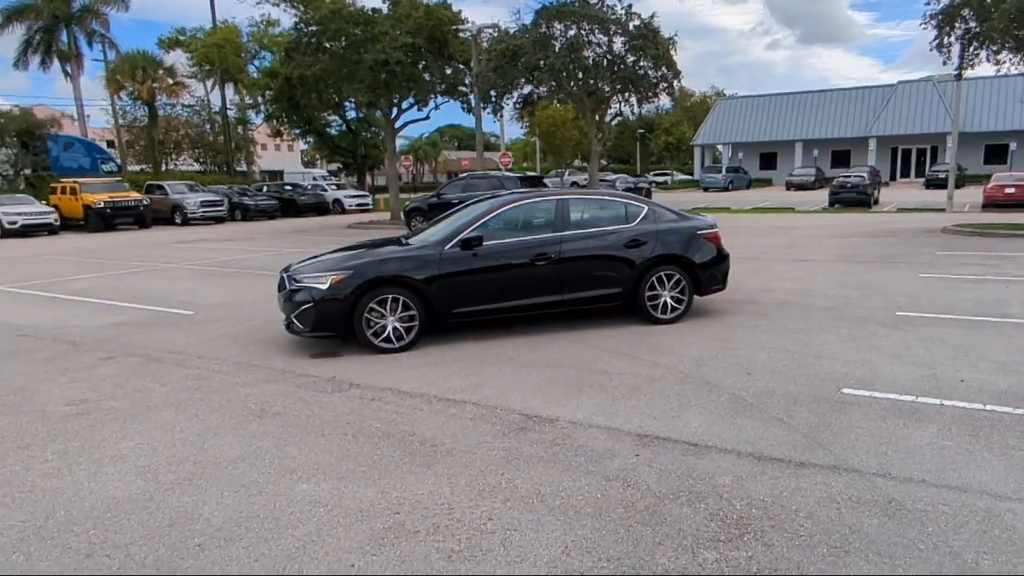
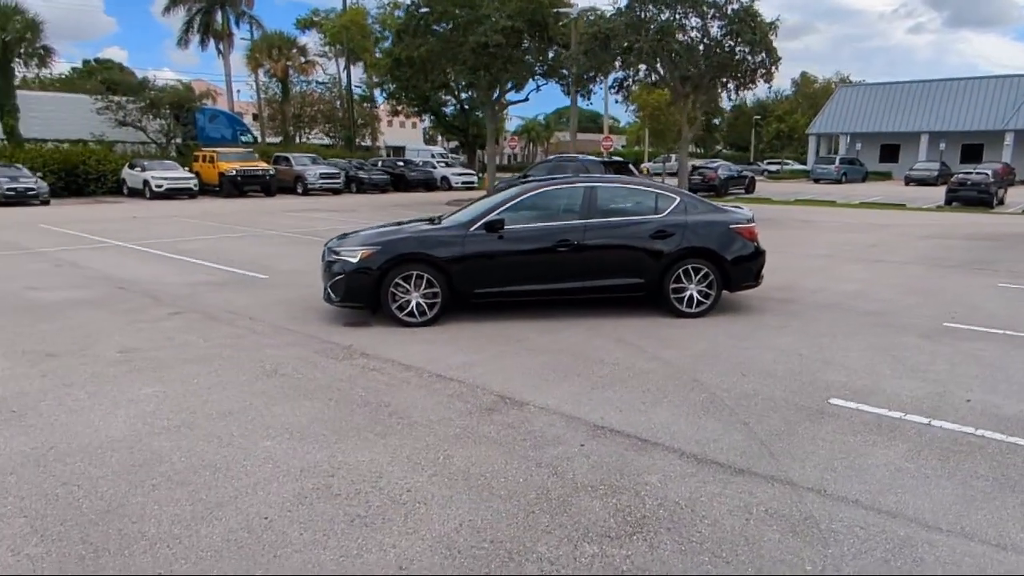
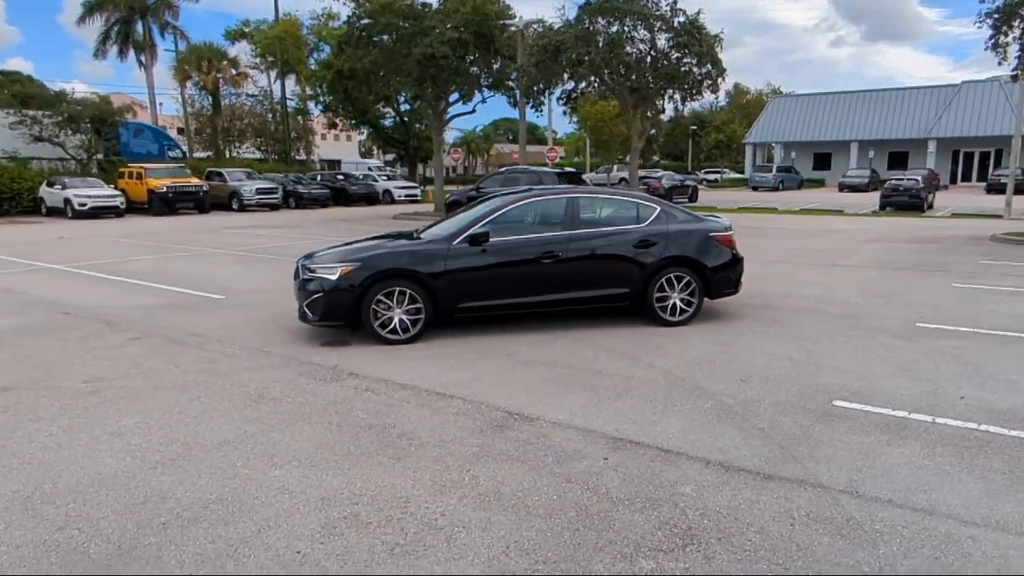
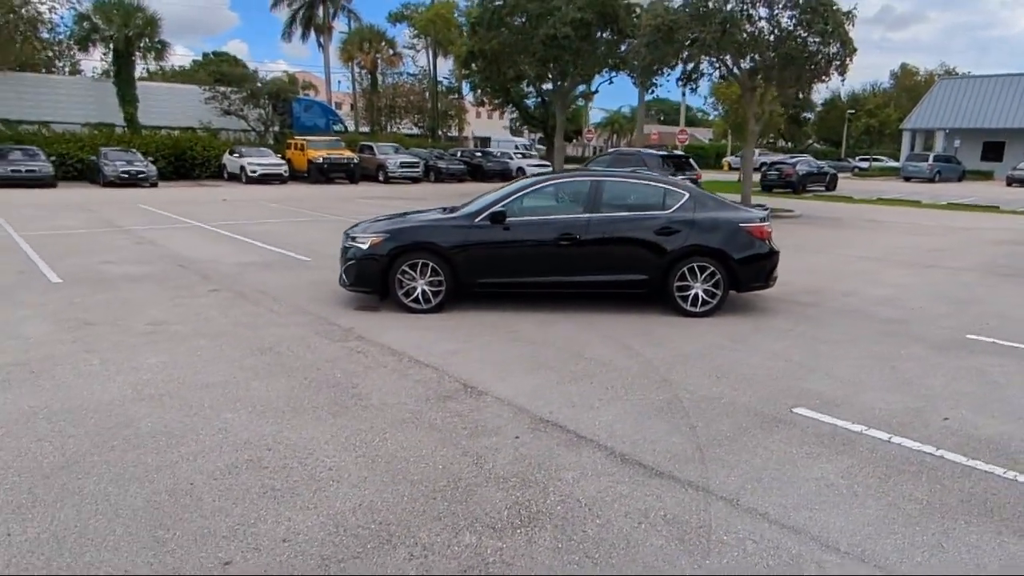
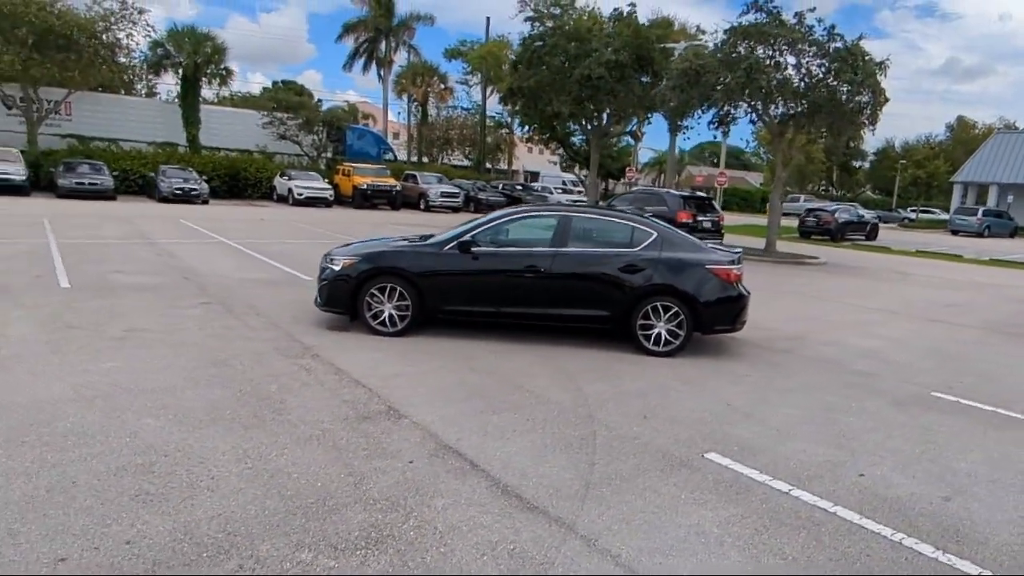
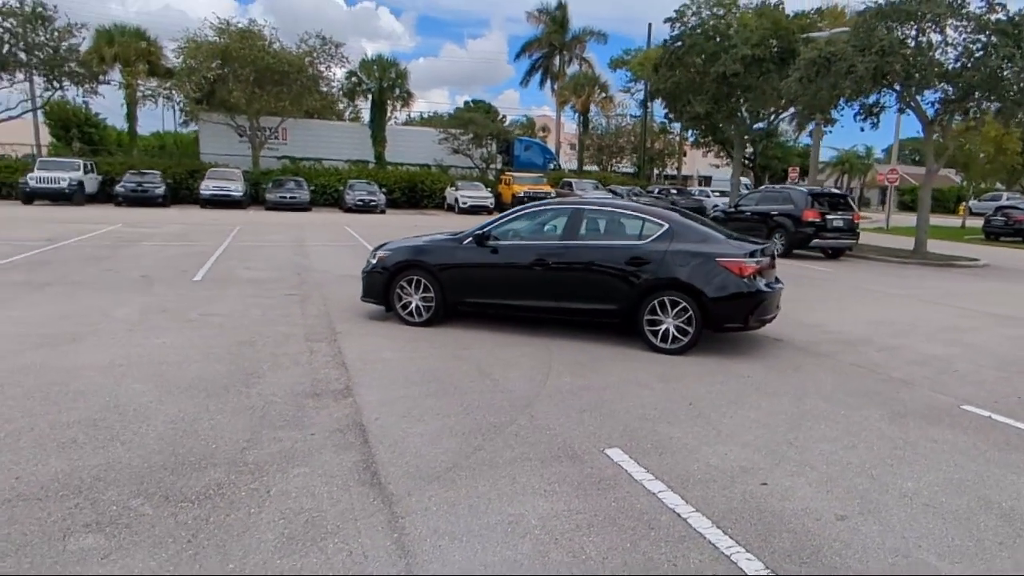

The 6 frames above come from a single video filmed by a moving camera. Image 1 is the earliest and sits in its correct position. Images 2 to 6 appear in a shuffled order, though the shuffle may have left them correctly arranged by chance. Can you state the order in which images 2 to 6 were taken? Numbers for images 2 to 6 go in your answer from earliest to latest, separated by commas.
3, 2, 4, 5, 6
